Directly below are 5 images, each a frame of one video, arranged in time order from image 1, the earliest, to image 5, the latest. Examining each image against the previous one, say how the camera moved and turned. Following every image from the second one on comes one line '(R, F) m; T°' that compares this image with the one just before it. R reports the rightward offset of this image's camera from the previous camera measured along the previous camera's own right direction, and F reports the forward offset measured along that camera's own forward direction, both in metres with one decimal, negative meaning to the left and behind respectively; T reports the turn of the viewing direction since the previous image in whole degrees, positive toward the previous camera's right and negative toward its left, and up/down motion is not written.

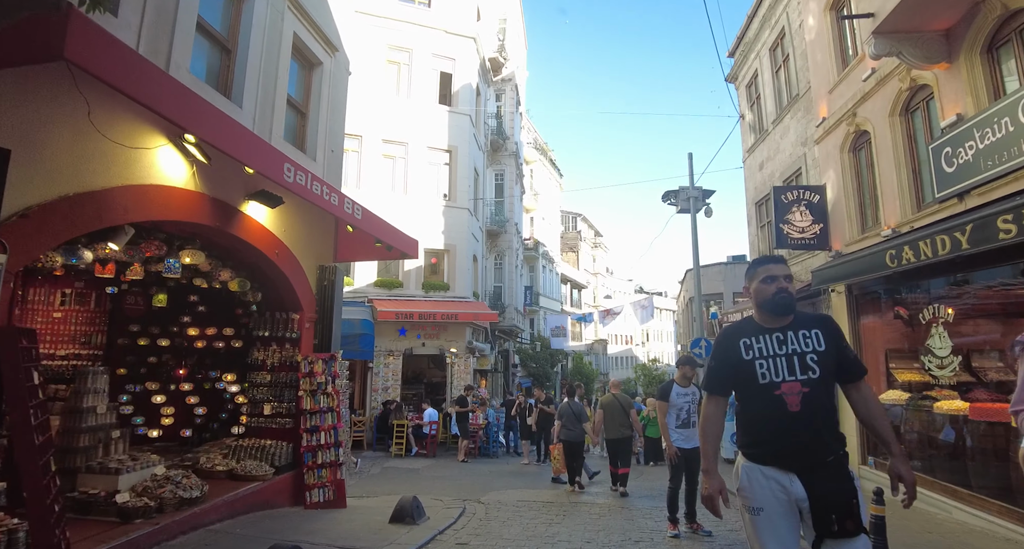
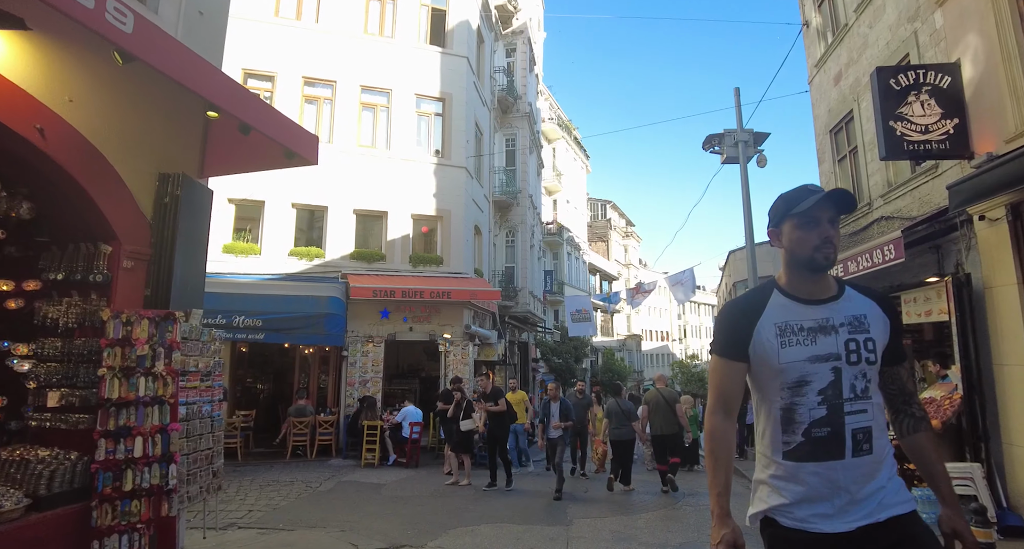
(+0.7, +3.6) m; -3°
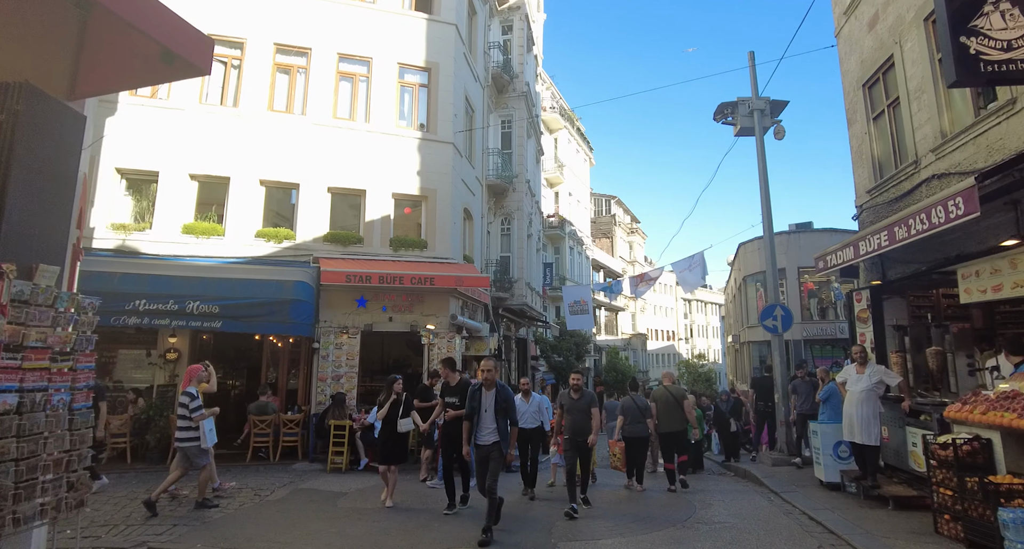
(+0.4, +1.5) m; -1°
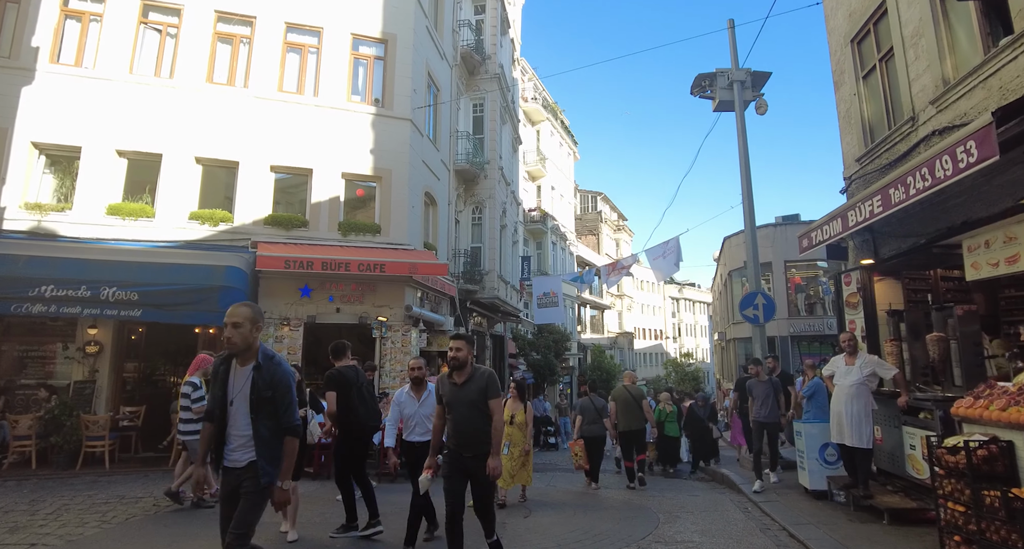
(+0.7, +1.2) m; +1°
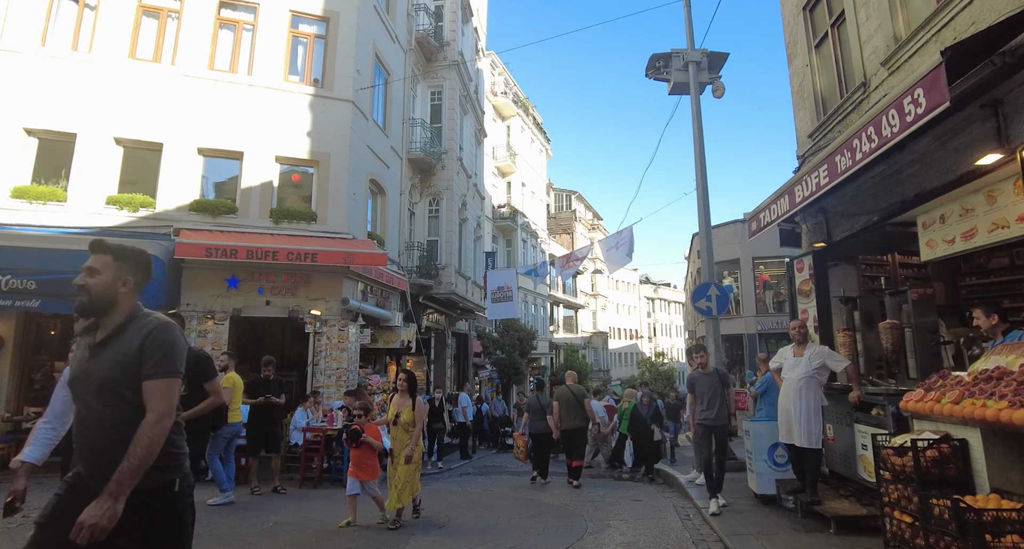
(+0.7, +0.8) m; +2°
